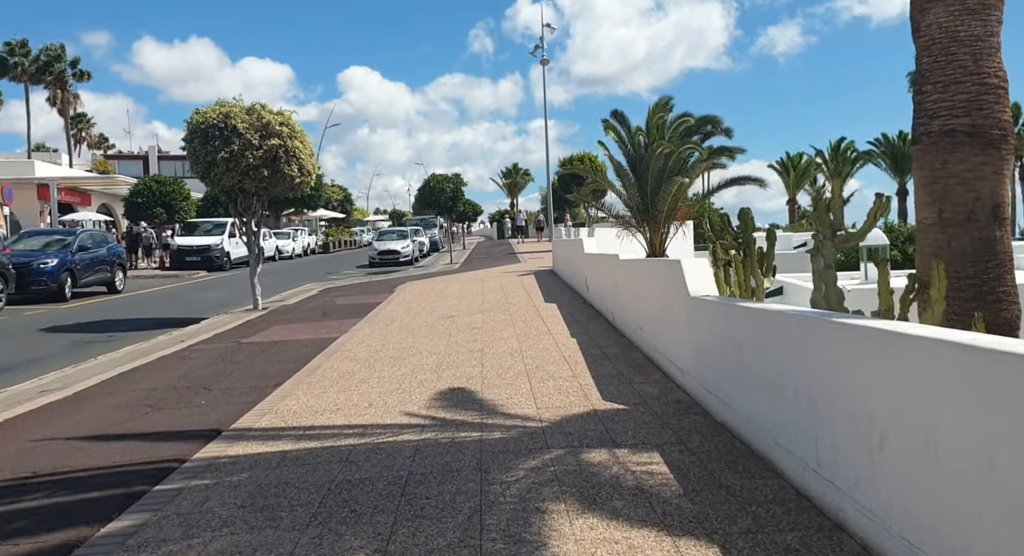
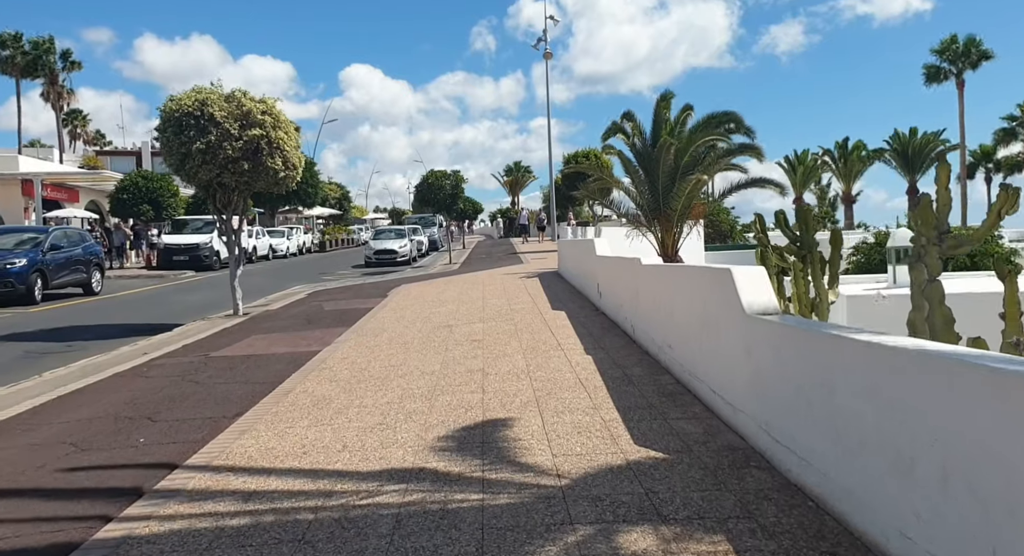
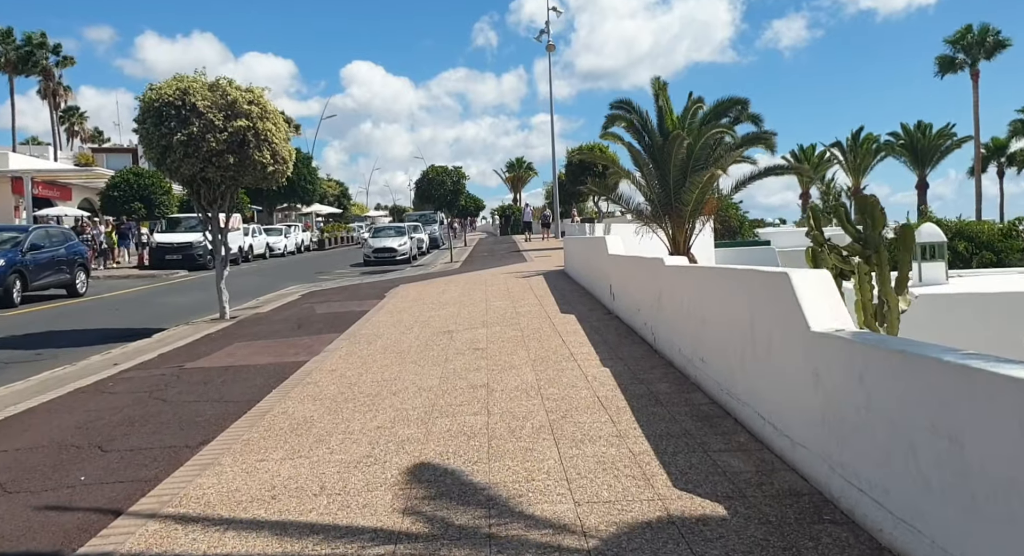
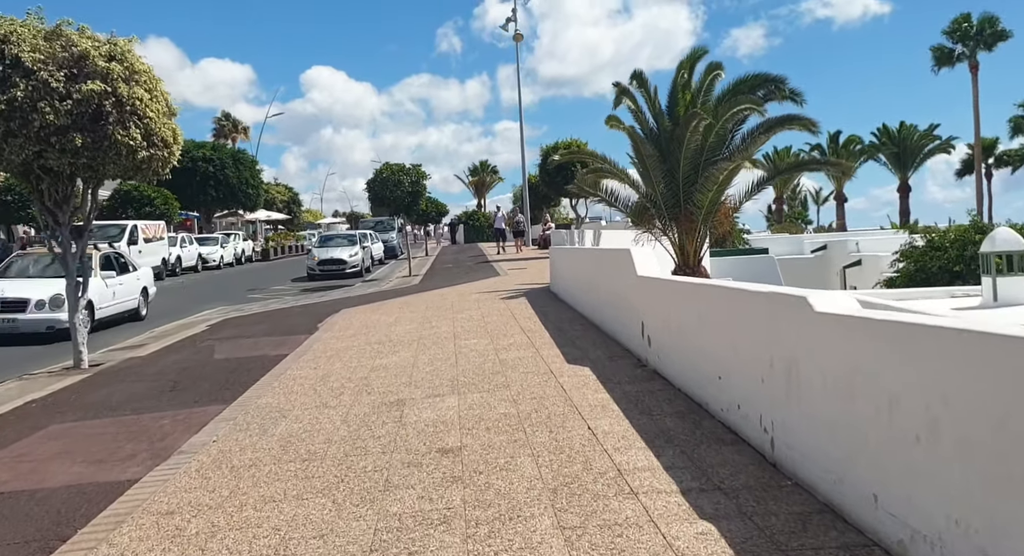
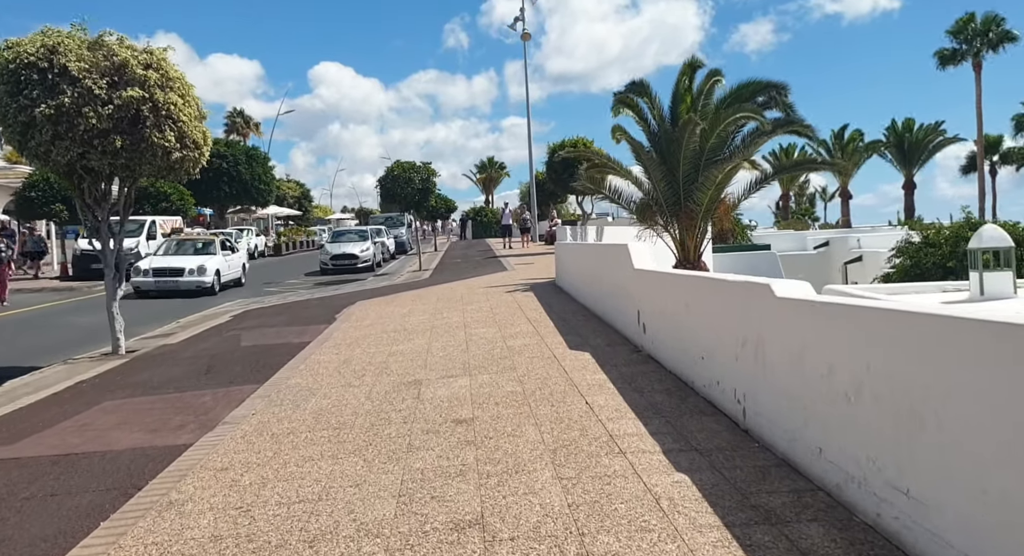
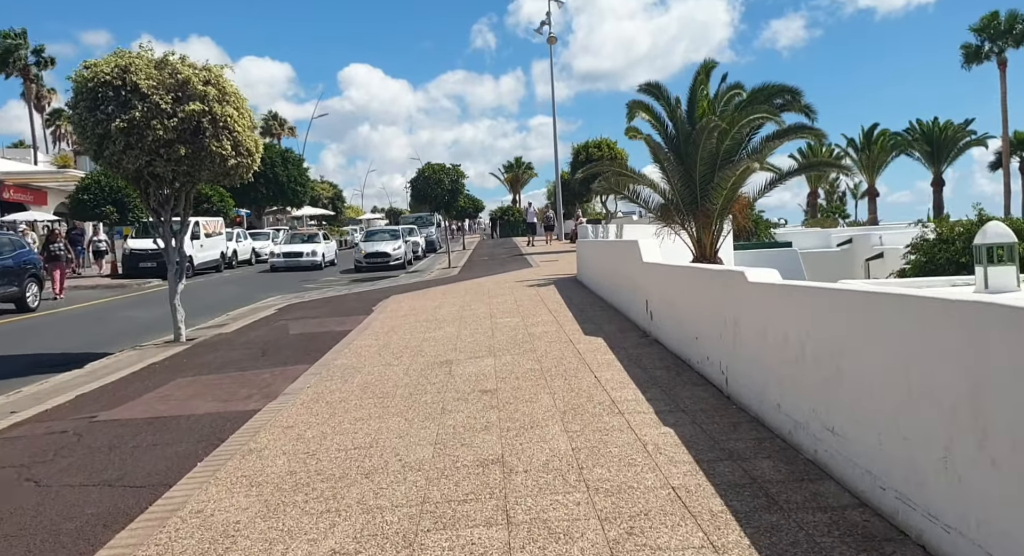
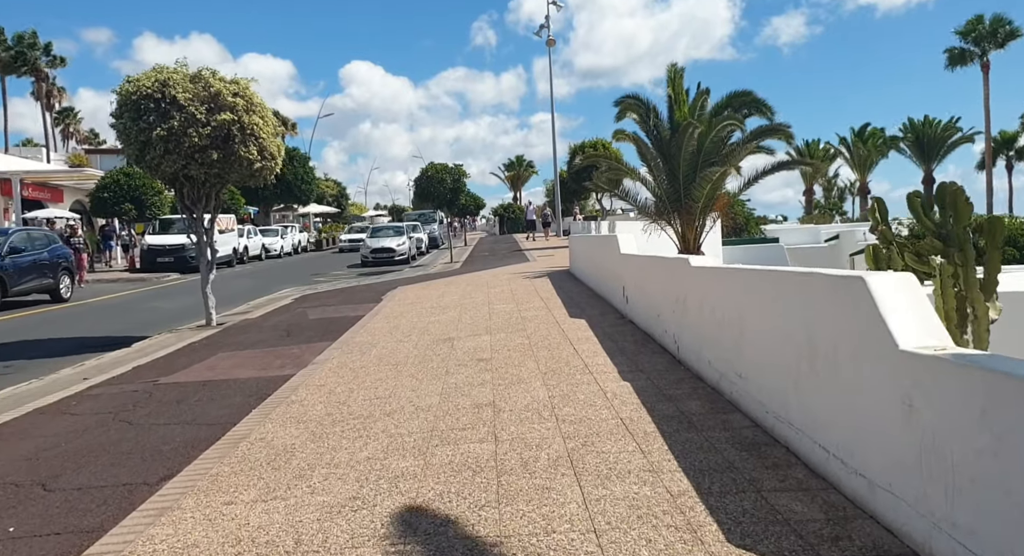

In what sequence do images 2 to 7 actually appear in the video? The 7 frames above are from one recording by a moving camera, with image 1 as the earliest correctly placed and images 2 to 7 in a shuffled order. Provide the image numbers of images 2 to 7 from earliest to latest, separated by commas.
2, 3, 7, 6, 5, 4
